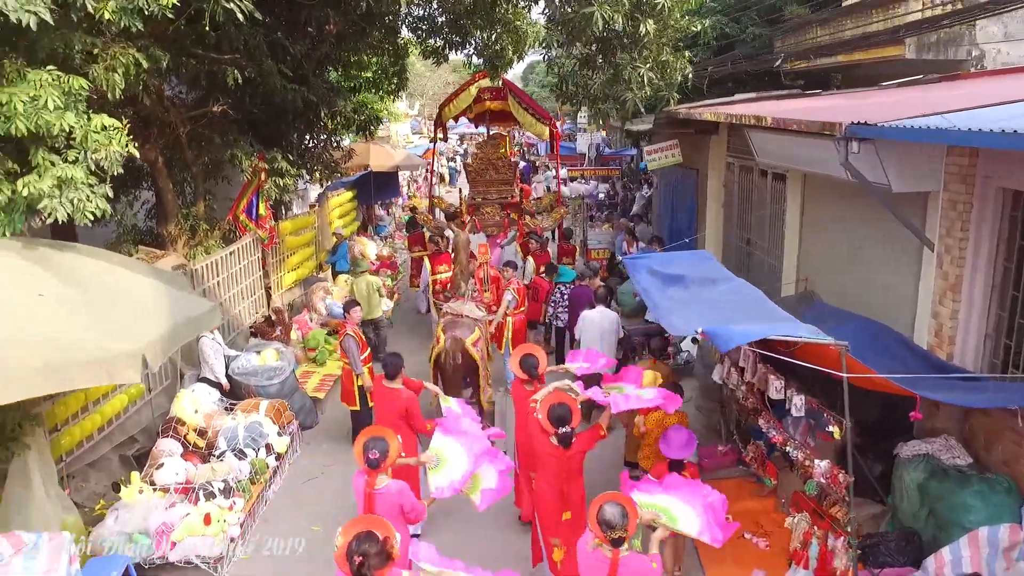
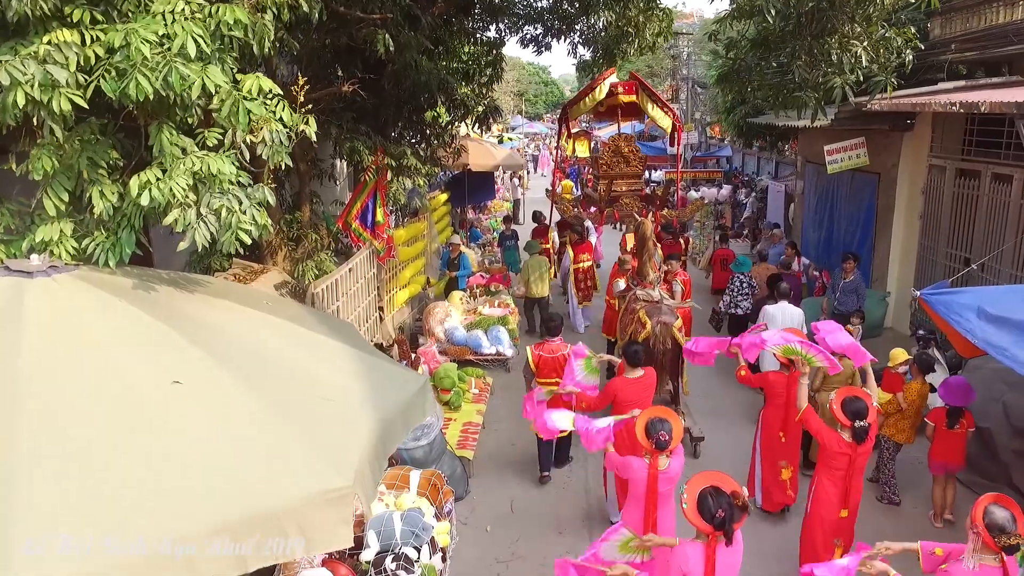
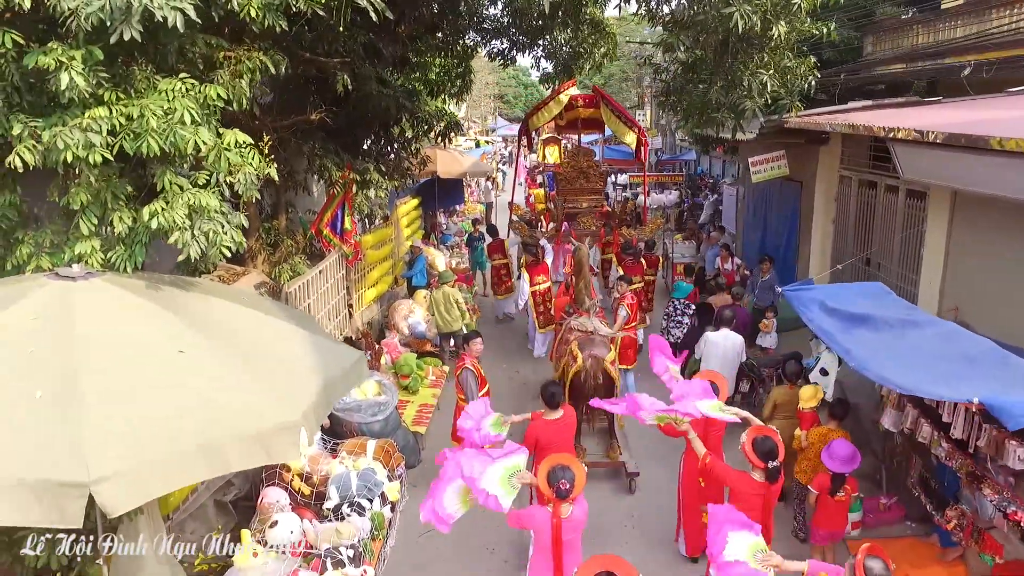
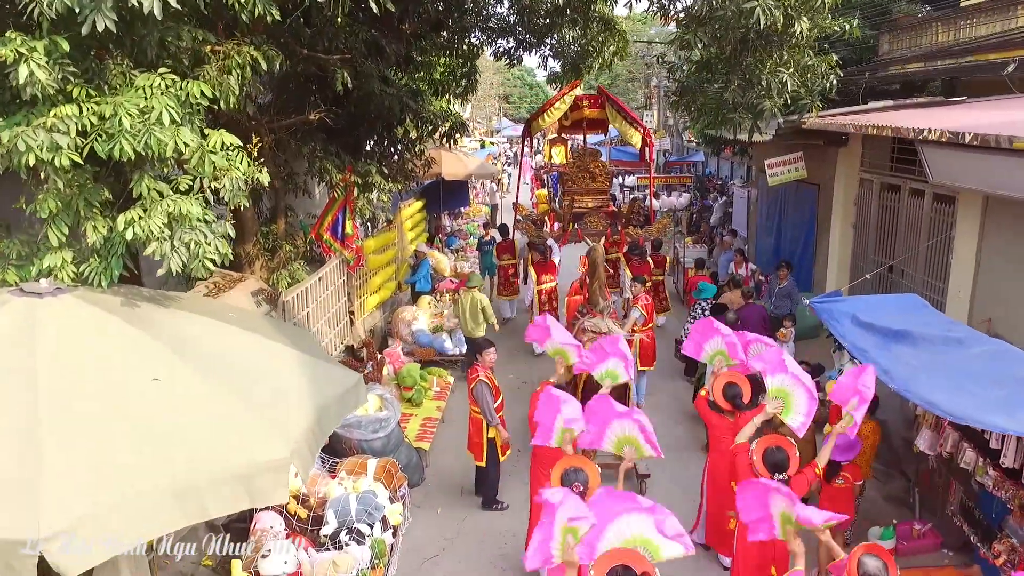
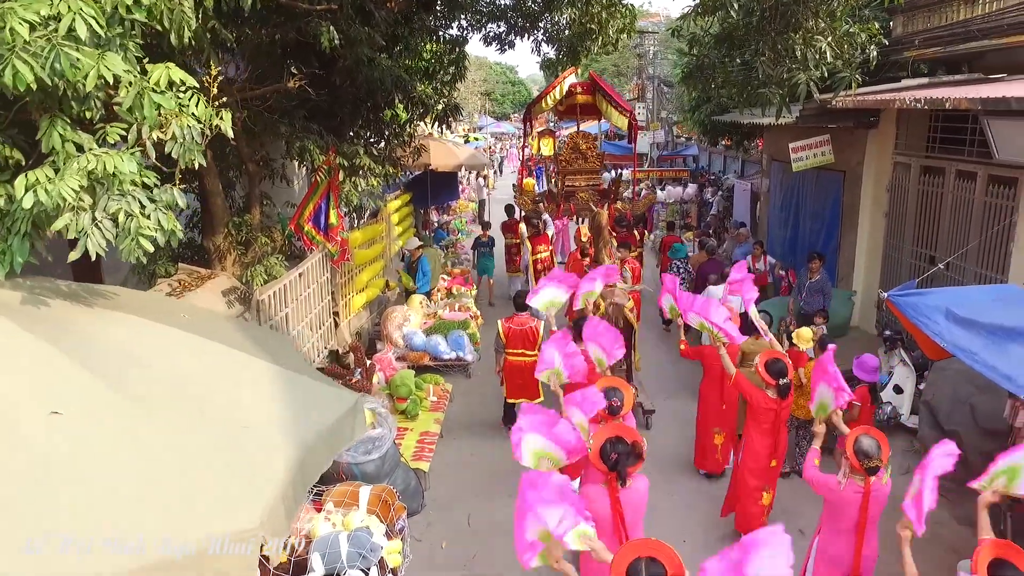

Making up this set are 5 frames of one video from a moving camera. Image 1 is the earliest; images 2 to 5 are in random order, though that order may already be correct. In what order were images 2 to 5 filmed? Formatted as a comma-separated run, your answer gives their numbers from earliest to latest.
3, 4, 2, 5
